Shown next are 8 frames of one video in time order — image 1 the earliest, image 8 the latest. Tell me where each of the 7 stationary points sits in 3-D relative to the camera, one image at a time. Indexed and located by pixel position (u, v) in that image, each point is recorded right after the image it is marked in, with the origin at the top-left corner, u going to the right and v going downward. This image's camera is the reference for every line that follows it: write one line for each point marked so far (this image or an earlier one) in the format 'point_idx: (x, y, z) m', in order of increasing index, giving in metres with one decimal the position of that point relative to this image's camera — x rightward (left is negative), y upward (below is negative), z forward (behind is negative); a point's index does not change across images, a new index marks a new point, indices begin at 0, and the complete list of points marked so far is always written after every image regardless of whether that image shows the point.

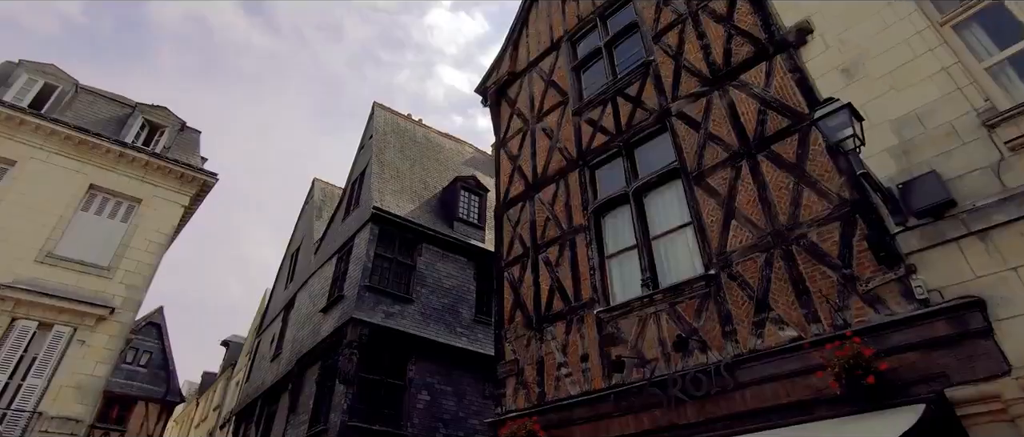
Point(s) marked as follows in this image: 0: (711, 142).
0: (+2.3, +0.9, +6.5) m
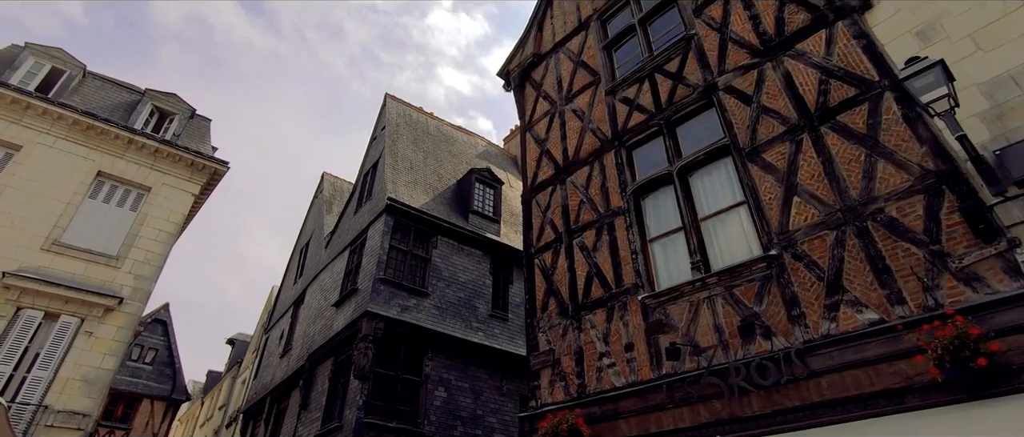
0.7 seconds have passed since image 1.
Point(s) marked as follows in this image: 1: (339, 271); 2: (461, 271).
0: (+2.8, +1.1, +6.1) m
1: (-4.7, -1.4, +15.2) m
2: (-1.3, -1.4, +14.5) m
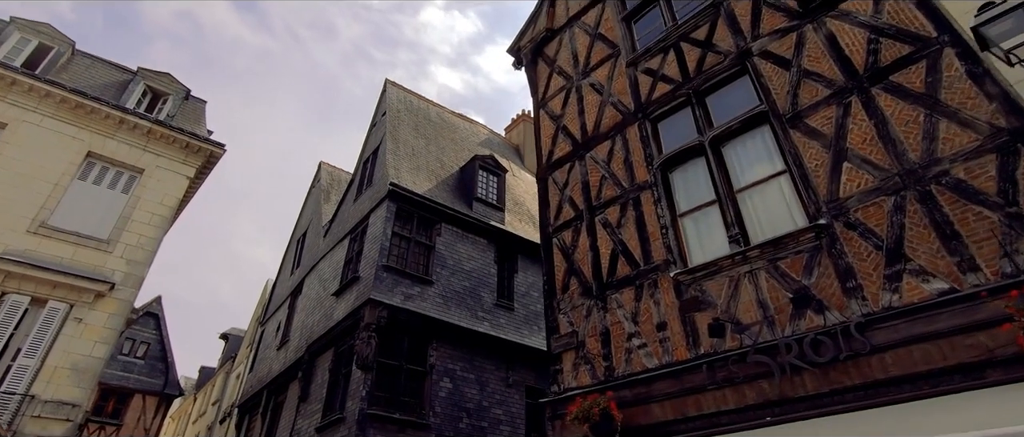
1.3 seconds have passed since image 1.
0: (+3.0, +1.4, +5.7) m
1: (-4.6, -1.1, +14.8) m
2: (-1.2, -1.0, +14.1) m
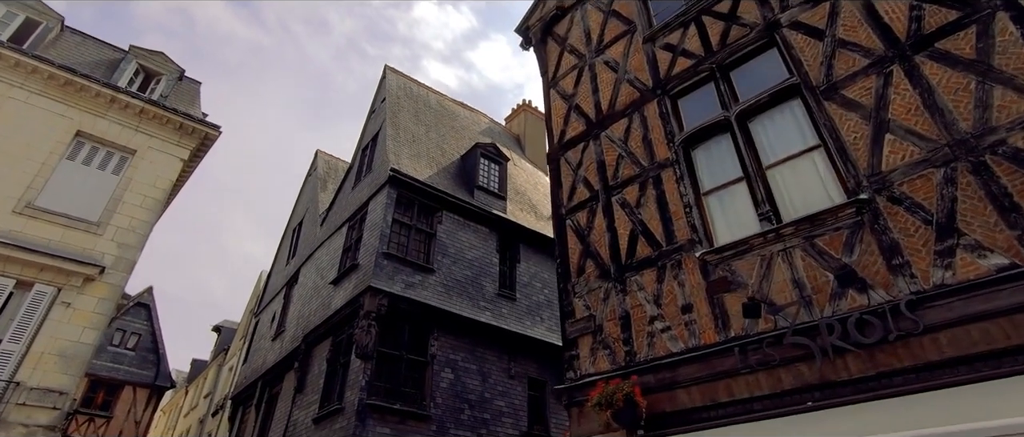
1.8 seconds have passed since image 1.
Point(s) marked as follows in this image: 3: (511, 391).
0: (+3.2, +1.6, +5.4) m
1: (-4.5, -0.7, +14.4) m
2: (-1.1, -0.7, +13.8) m
3: (0.0, -3.9, +12.7) m
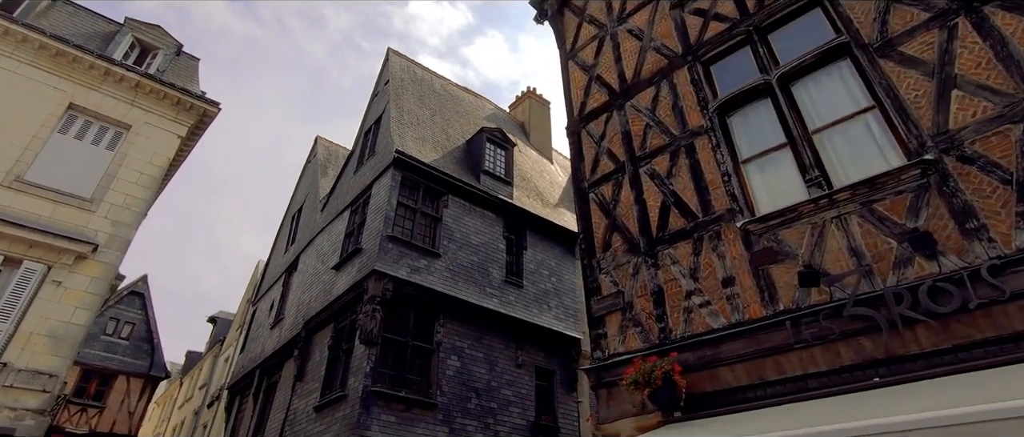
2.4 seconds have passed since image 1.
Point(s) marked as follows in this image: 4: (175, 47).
0: (+3.5, +1.9, +5.0) m
1: (-4.3, -0.3, +14.0) m
2: (-0.9, -0.4, +13.3) m
3: (+0.1, -3.6, +12.3) m
4: (-7.2, +3.7, +12.0) m
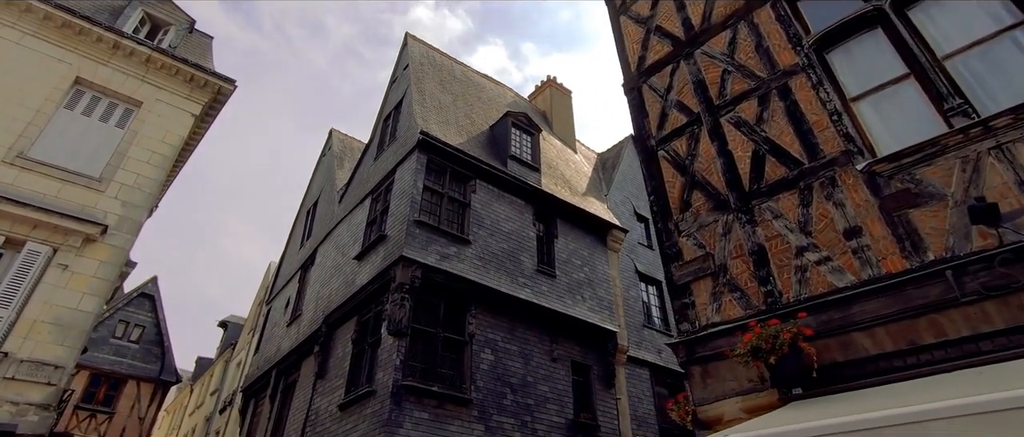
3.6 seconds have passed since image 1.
0: (+4.1, +2.4, +4.2) m
1: (-3.6, -0.1, +13.2) m
2: (-0.2, 0.0, +12.6) m
3: (+0.9, -3.2, +11.5) m
4: (-6.6, +3.9, +11.3) m
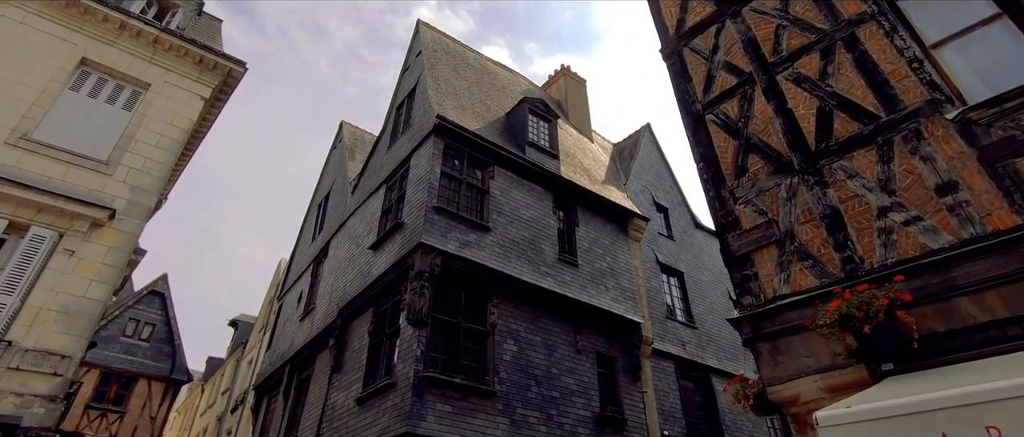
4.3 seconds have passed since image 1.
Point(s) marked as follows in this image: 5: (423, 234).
0: (+4.4, +2.7, +3.7) m
1: (-3.2, +0.2, +12.8) m
2: (+0.2, +0.2, +12.1) m
3: (+1.3, -2.9, +11.0) m
4: (-6.2, +4.1, +10.9) m
5: (-1.6, -0.3, +9.9) m
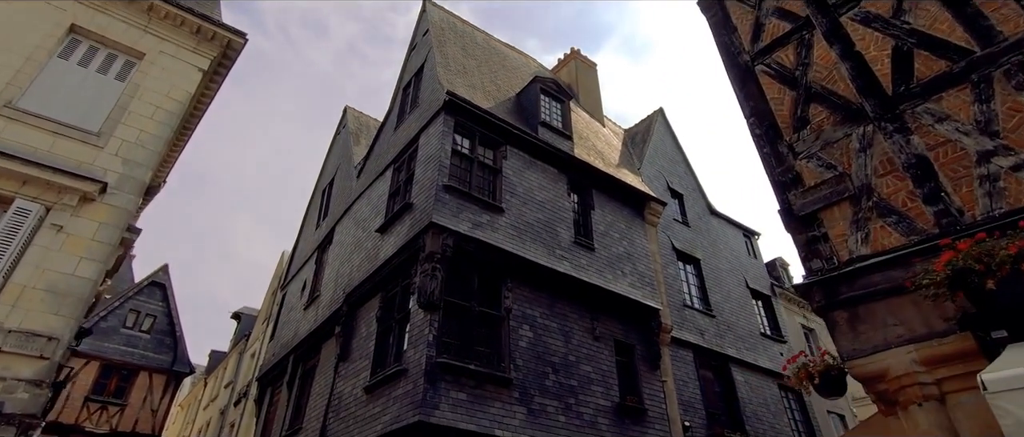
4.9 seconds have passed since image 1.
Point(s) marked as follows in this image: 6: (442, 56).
0: (+4.6, +3.1, +3.1) m
1: (-2.9, +0.5, +12.3) m
2: (+0.5, +0.6, +11.6) m
3: (+1.6, -2.6, +10.5) m
4: (-5.9, +4.5, +10.4) m
5: (-1.3, +0.1, +9.4) m
6: (-1.6, +3.8, +12.9) m
